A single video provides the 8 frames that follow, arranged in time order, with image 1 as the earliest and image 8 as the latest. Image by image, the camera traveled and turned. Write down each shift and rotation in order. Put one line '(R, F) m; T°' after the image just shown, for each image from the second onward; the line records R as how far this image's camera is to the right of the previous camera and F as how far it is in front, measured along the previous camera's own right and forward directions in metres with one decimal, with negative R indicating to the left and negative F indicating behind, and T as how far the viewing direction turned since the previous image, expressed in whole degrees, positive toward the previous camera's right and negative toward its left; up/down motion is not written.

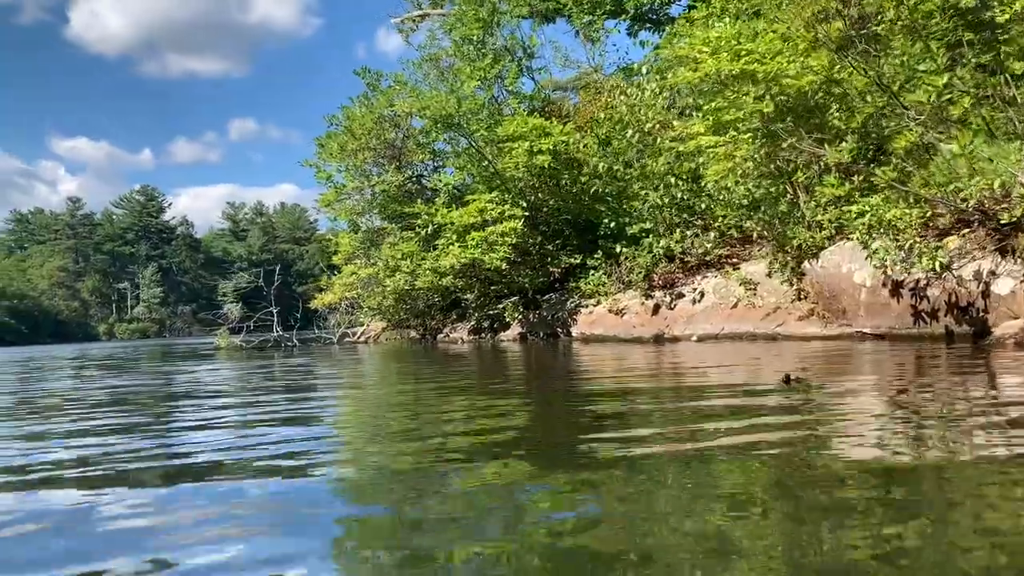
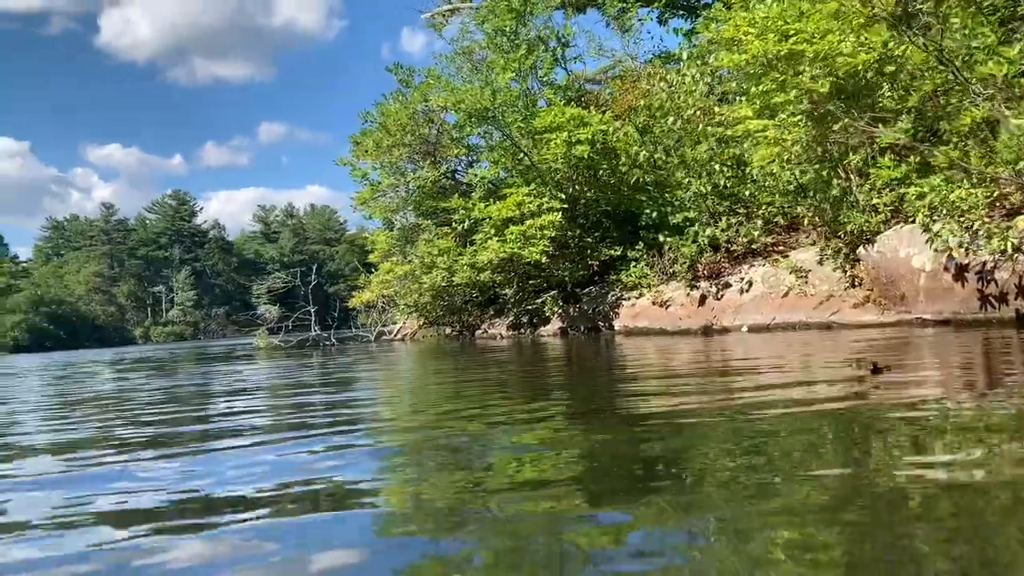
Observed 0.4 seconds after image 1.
(-0.2, +0.2) m; -2°
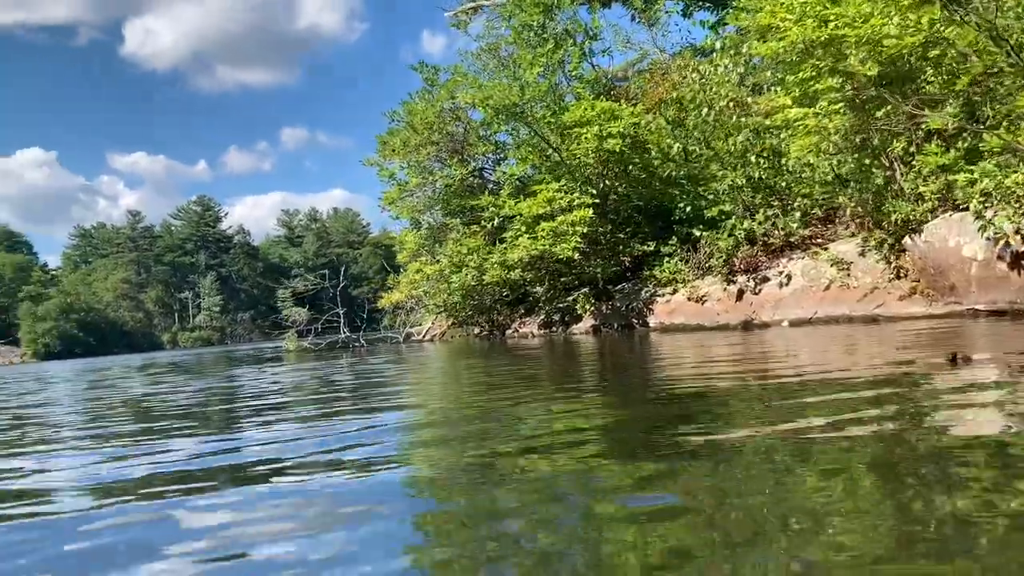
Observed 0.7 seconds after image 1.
(-0.1, +0.2) m; -2°
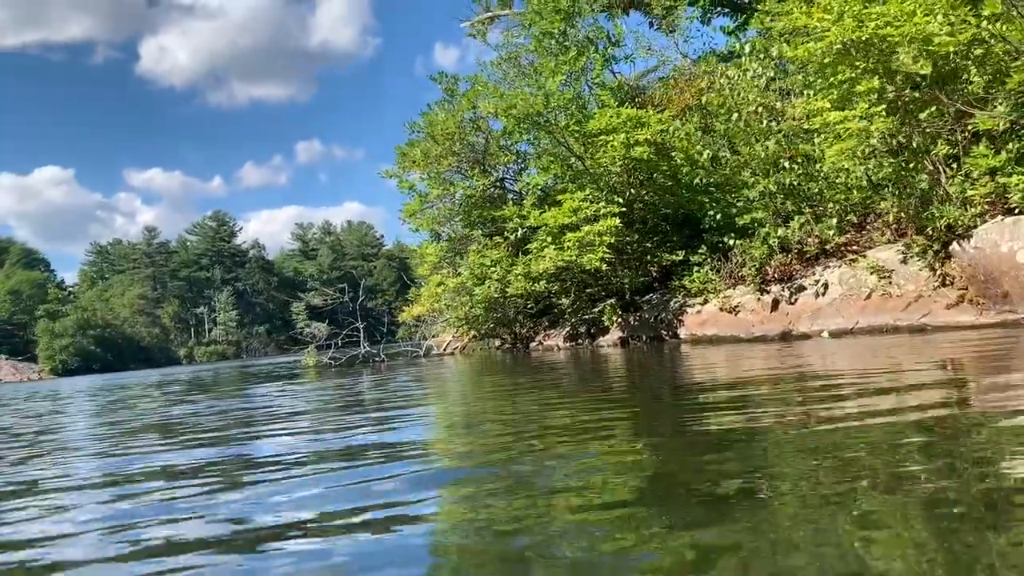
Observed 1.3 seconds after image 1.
(-0.2, +0.3) m; -1°
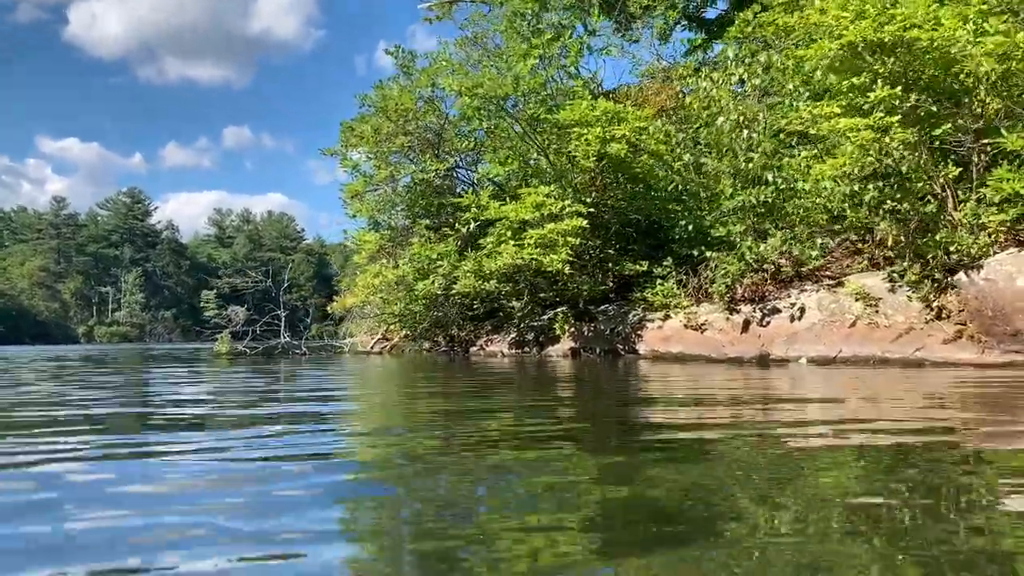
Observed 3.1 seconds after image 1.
(-0.4, +1.1) m; +5°
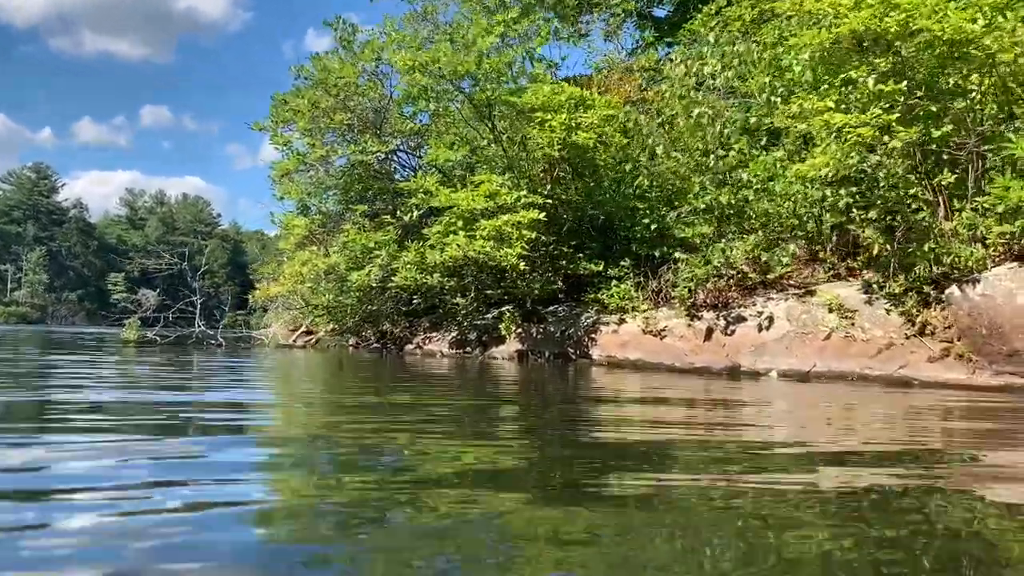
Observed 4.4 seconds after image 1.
(-0.3, +0.9) m; +5°
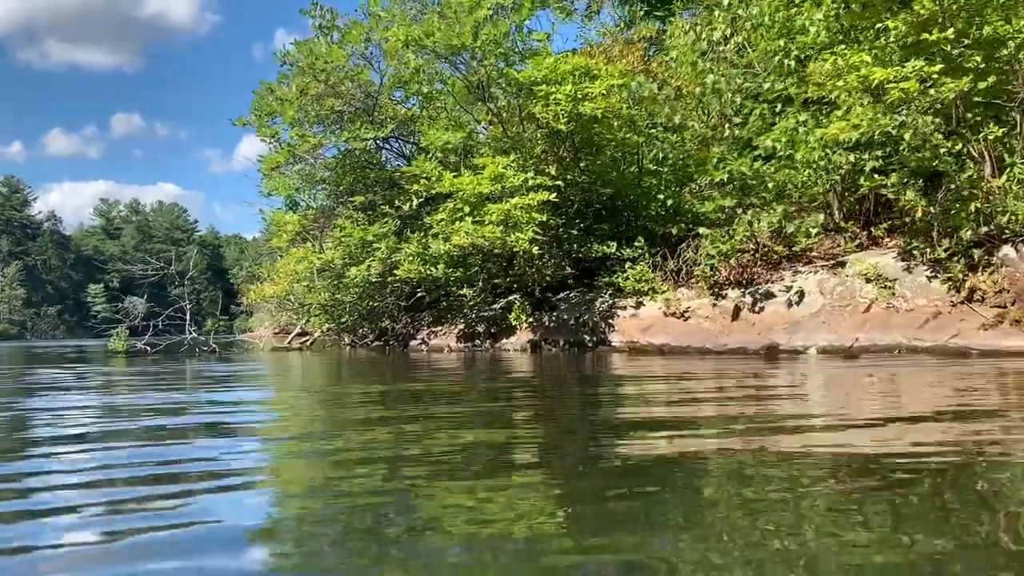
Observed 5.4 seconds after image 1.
(-0.3, +0.5) m; +1°
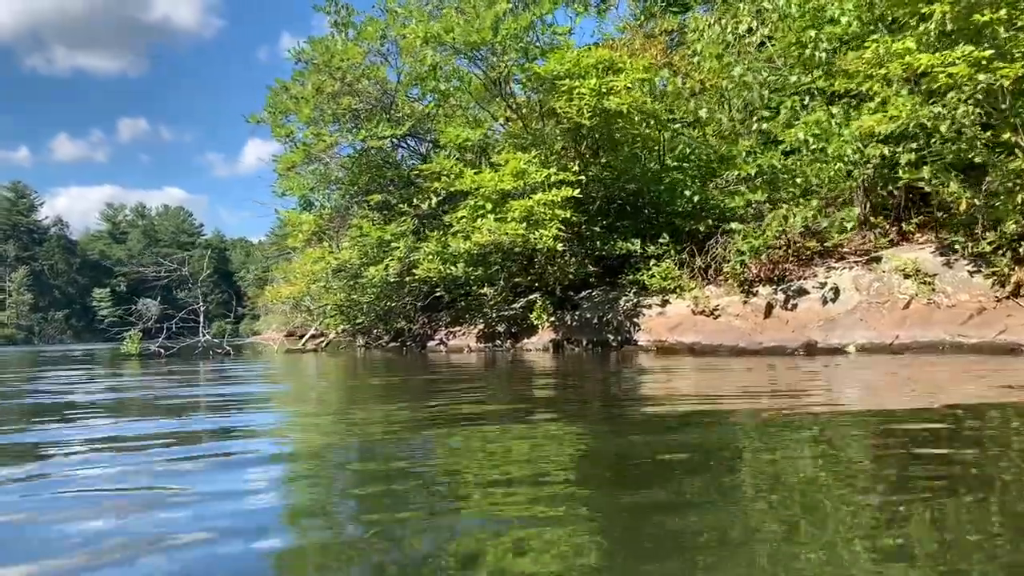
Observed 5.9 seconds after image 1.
(-0.2, +0.2) m; 0°
